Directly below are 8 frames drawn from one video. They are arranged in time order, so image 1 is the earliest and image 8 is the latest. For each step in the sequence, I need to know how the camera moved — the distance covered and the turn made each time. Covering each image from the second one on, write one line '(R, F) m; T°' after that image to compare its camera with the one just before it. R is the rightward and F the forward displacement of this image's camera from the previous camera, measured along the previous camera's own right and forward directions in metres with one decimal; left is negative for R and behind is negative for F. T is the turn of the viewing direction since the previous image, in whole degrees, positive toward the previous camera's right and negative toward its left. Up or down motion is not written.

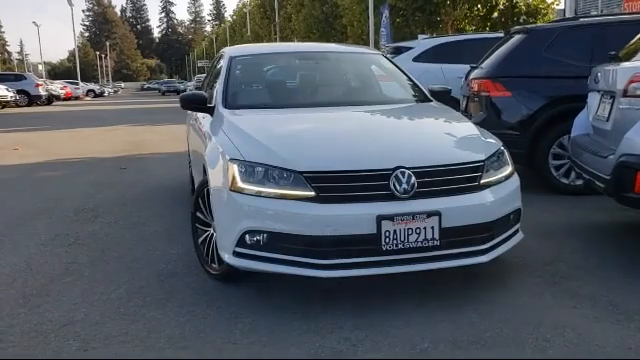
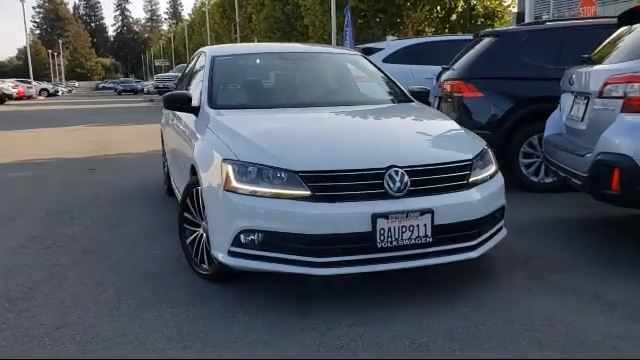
(-0.2, 0.0) m; +4°
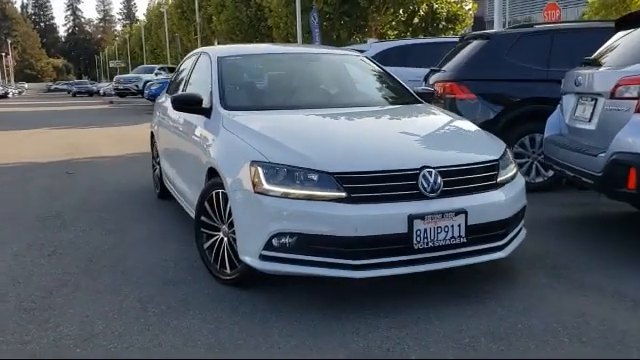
(-0.5, +0.1) m; +4°
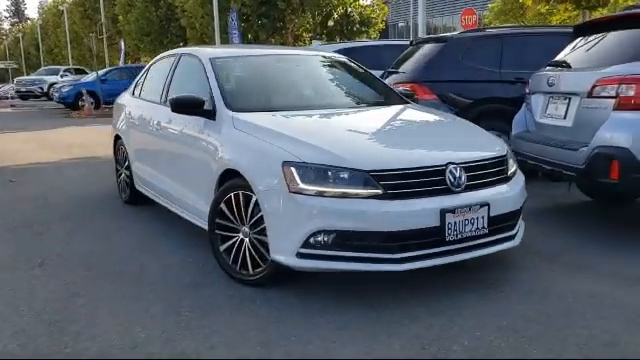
(-0.8, 0.0) m; +9°
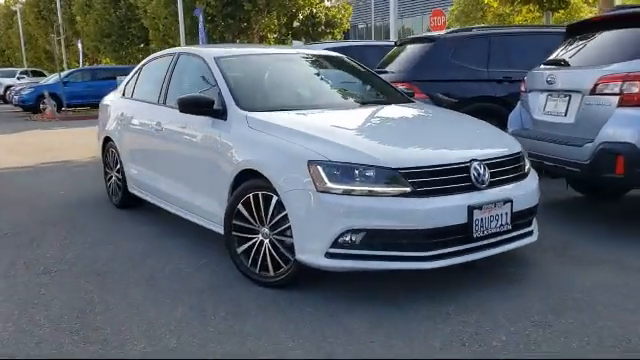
(-0.4, +0.1) m; +4°
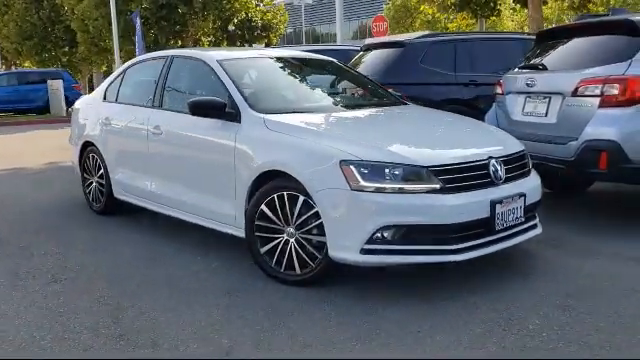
(-0.7, -0.1) m; +7°
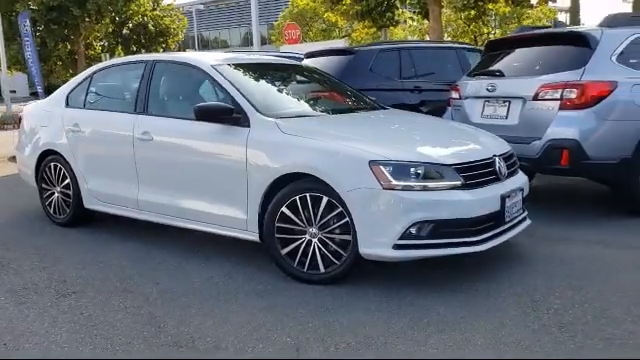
(-1.0, -0.1) m; +11°
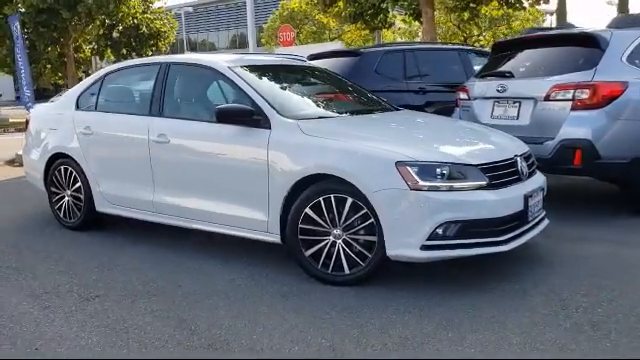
(-0.3, 0.0) m; +1°
